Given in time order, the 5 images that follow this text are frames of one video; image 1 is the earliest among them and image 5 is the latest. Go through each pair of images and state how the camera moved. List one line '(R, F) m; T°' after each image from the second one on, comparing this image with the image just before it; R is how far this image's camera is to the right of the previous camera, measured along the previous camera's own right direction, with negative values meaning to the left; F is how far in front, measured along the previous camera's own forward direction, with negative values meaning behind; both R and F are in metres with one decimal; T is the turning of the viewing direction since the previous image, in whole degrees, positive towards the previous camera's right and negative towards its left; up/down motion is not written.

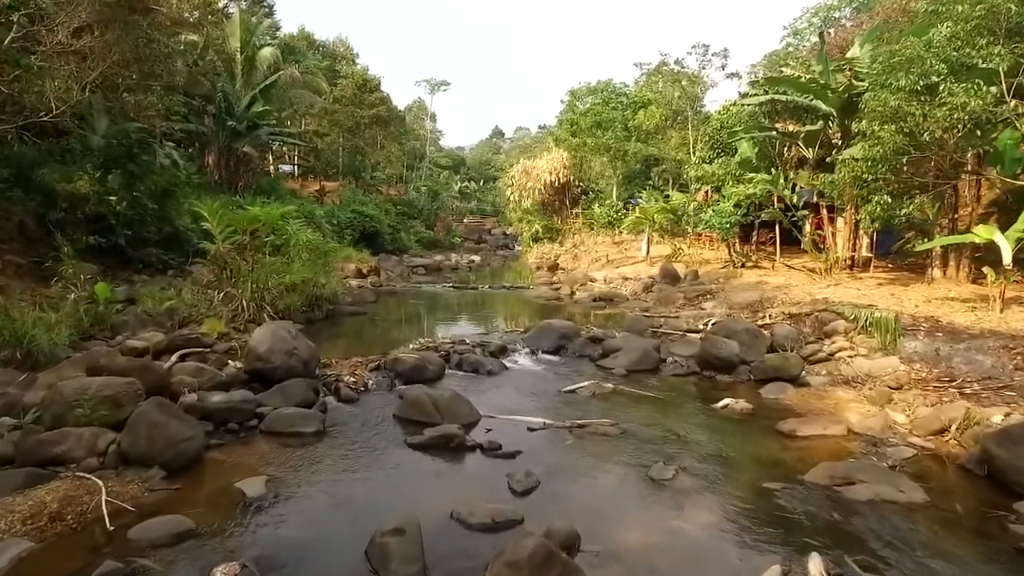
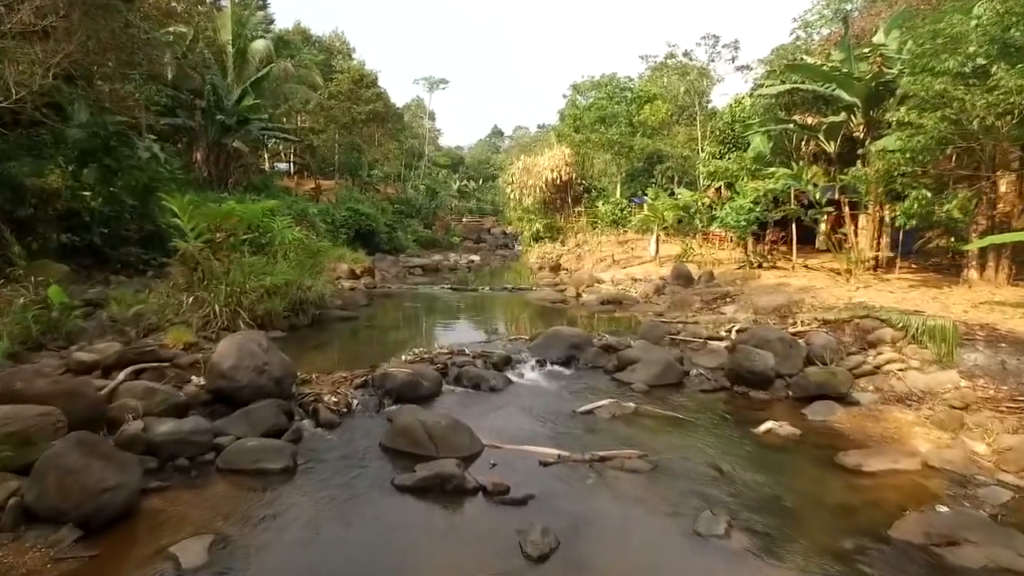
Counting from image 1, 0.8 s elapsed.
(-0.1, +1.1) m; 0°
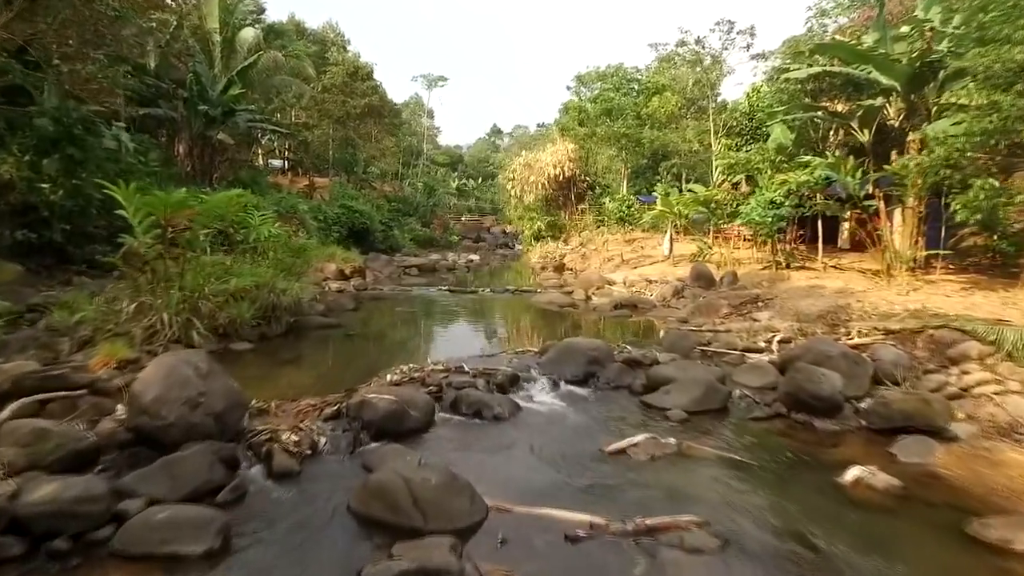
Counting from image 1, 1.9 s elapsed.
(-0.1, +1.5) m; 0°
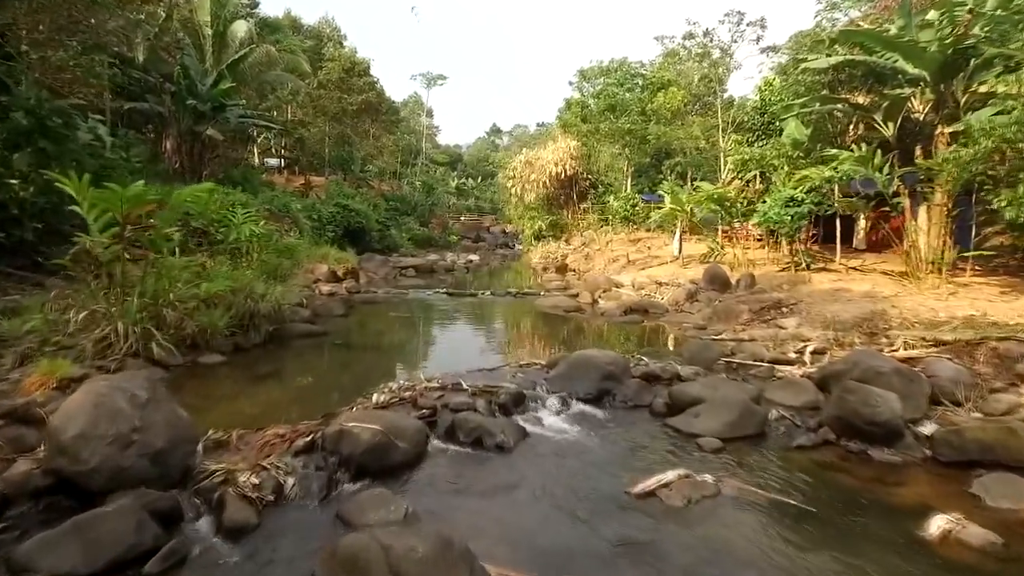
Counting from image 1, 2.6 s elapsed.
(-0.1, +0.9) m; 0°
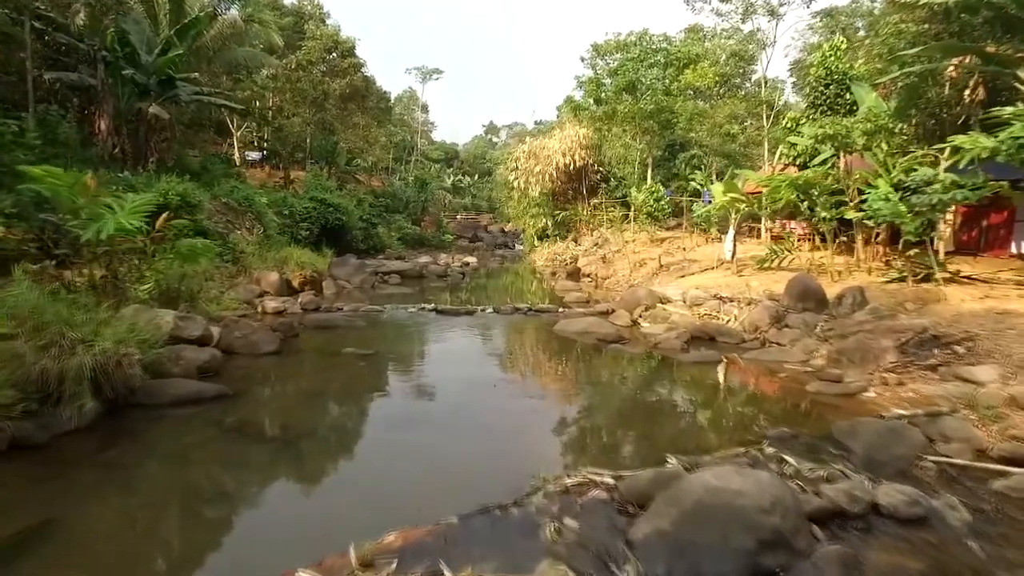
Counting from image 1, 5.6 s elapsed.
(-0.3, +3.9) m; 0°
